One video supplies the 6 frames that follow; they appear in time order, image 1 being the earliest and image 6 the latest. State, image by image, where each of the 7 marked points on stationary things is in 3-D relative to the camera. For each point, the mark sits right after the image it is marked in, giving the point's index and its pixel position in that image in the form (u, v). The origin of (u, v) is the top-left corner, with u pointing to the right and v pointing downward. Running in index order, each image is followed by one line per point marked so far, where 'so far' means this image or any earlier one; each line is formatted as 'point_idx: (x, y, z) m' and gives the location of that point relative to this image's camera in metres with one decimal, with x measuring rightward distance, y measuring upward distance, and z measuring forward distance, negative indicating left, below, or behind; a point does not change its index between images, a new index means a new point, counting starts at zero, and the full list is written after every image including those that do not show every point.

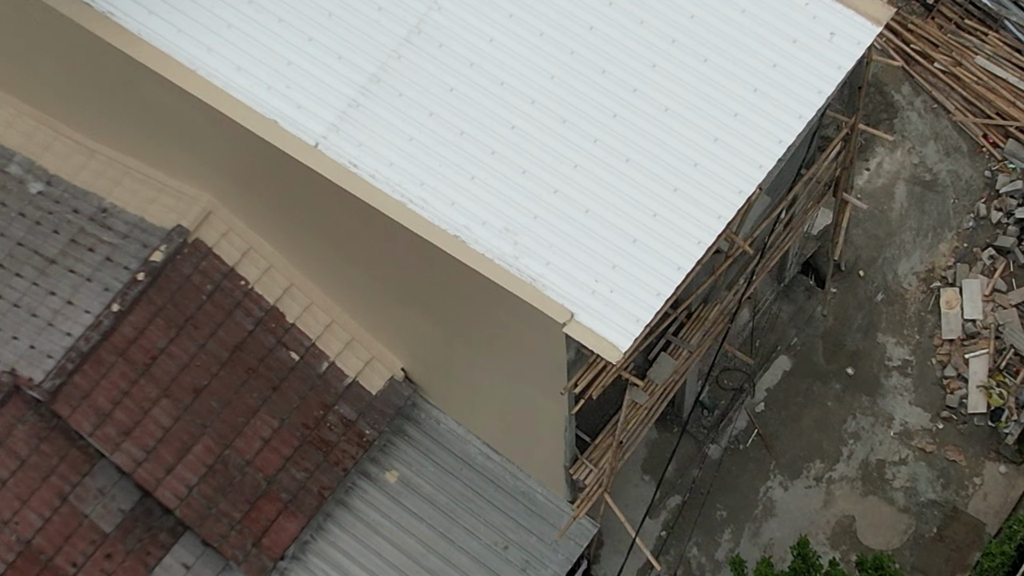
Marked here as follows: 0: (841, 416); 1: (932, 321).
0: (+4.5, -1.8, +13.5) m
1: (+5.9, -0.5, +13.9) m
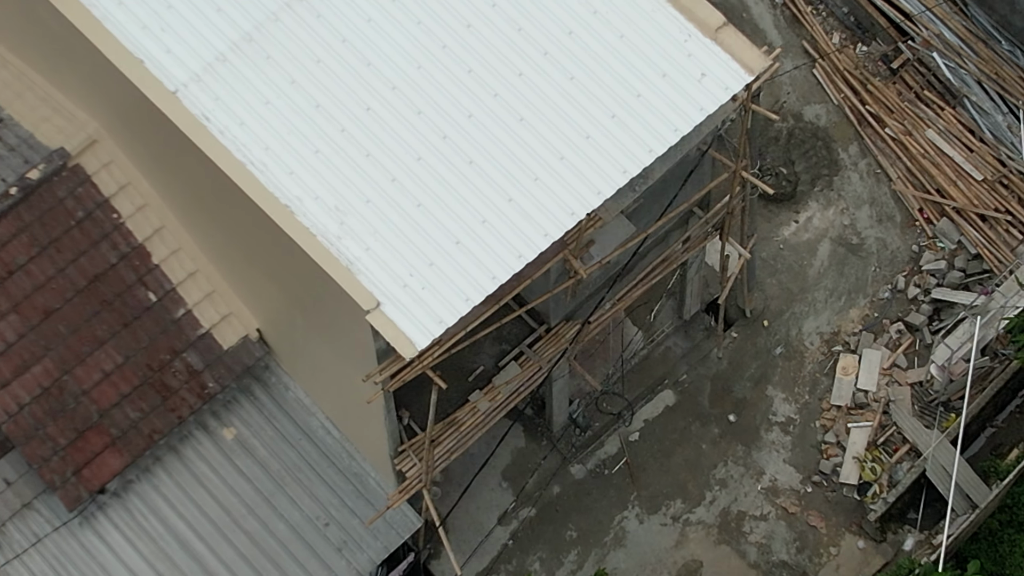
0: (+2.7, -2.3, +13.4) m
1: (+4.4, -1.3, +13.8) m
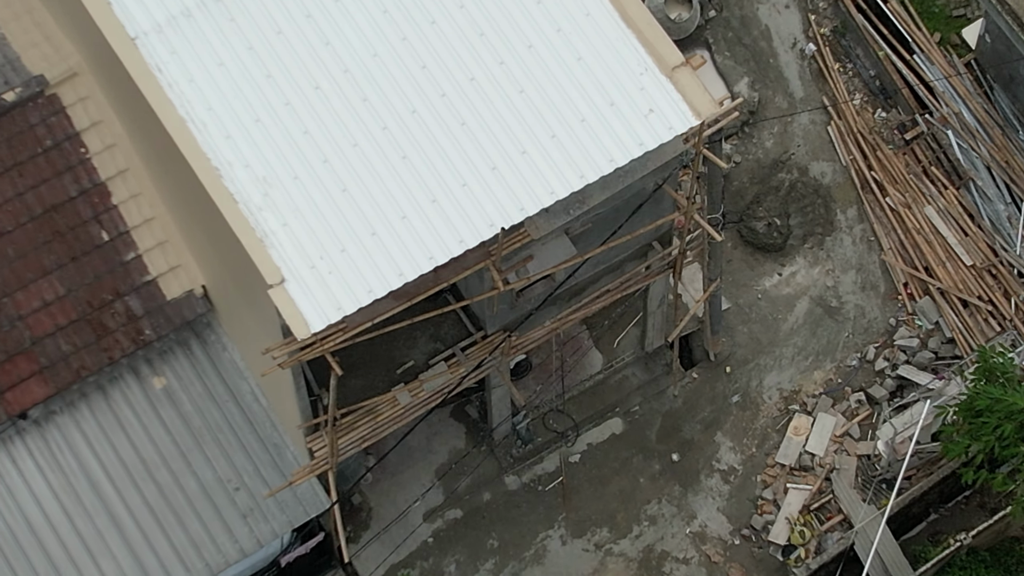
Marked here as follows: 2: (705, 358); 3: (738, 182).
0: (+1.8, -2.8, +13.3) m
1: (+3.6, -2.1, +13.6) m
2: (+2.7, -1.0, +14.0) m
3: (+3.5, +1.5, +14.6) m
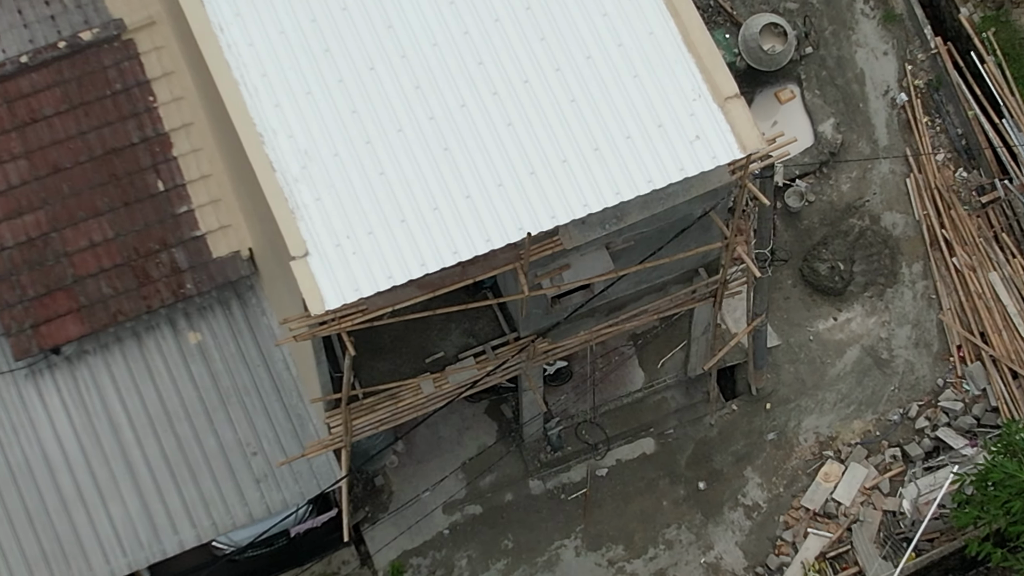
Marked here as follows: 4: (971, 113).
0: (+2.0, -3.1, +13.0) m
1: (+3.9, -2.6, +13.2) m
2: (+3.2, -1.4, +13.7) m
3: (+4.4, +1.0, +14.3) m
4: (+6.7, +2.6, +14.4) m
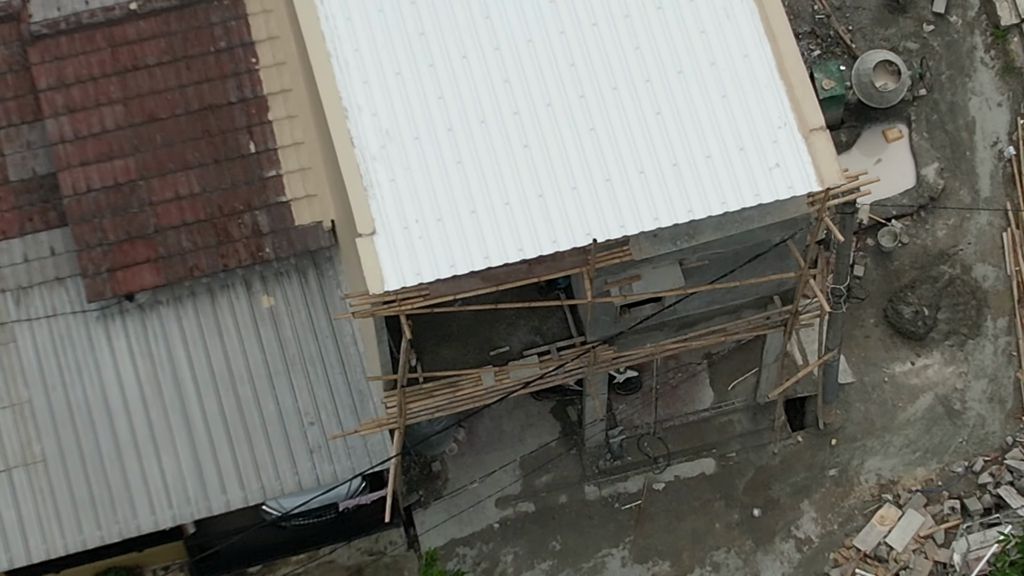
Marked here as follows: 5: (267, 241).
0: (+2.5, -3.3, +12.8) m
1: (+4.4, -3.1, +12.9) m
2: (+3.9, -1.8, +13.4) m
3: (+5.4, +0.4, +14.0) m
4: (+7.9, +1.8, +14.1) m
5: (-2.7, +0.5, +10.7) m
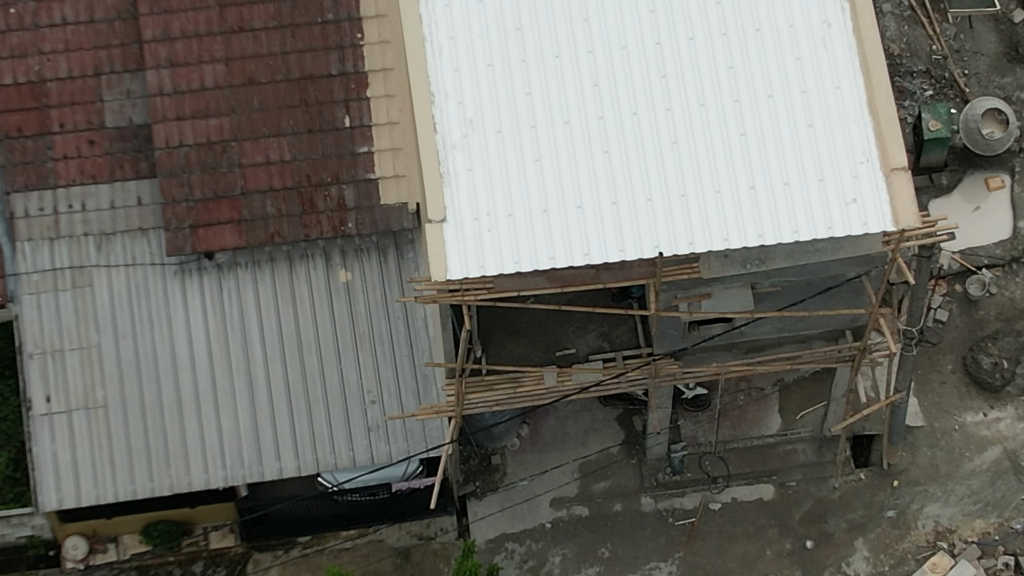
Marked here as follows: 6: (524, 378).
0: (+3.0, -3.6, +12.6) m
1: (+5.0, -3.6, +12.6) m
2: (+4.6, -2.3, +13.1) m
3: (+6.4, -0.3, +13.6) m
4: (+9.0, +0.8, +13.6) m
5: (-1.8, +0.8, +10.7) m
6: (+0.2, -1.0, +10.6) m
